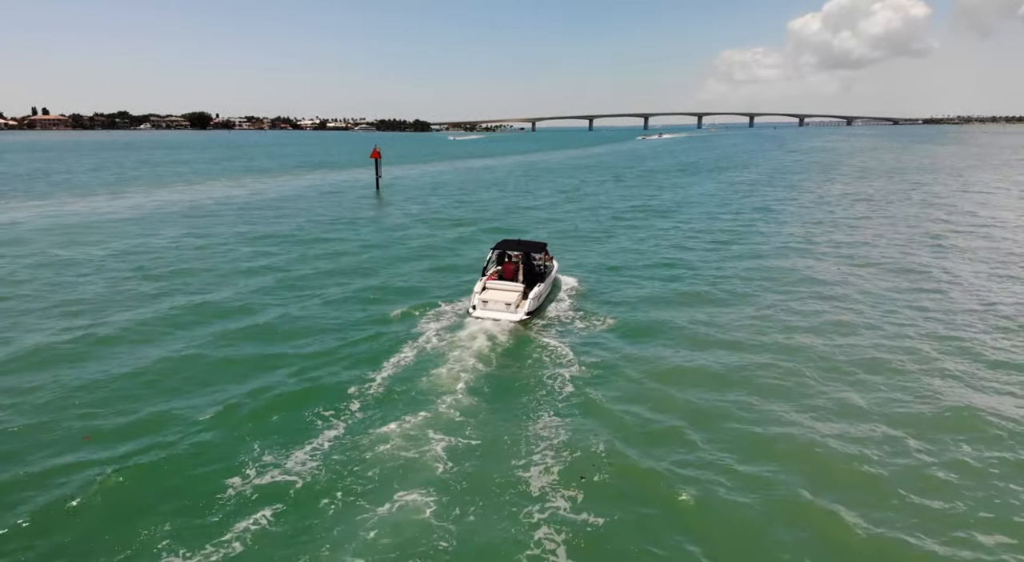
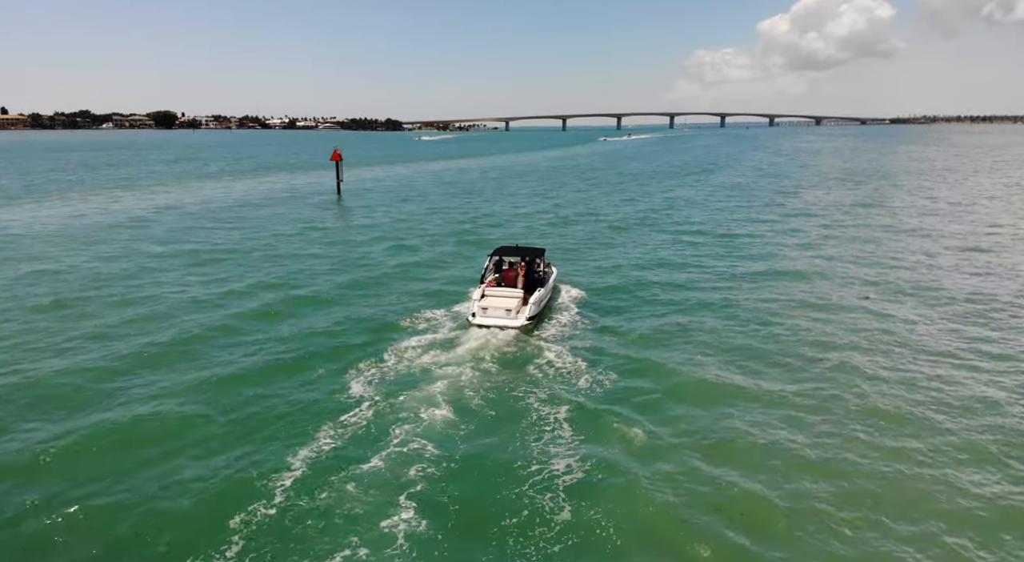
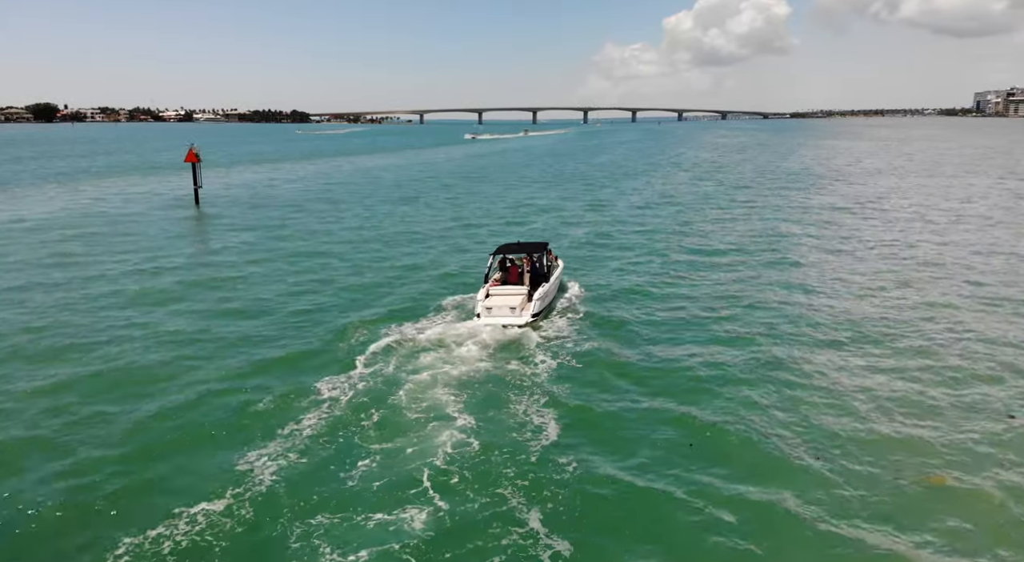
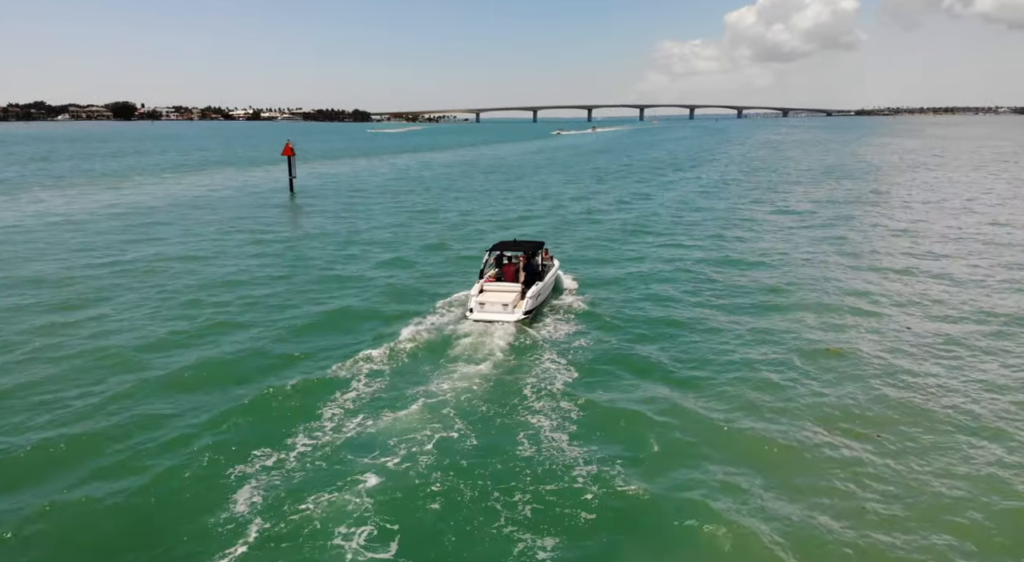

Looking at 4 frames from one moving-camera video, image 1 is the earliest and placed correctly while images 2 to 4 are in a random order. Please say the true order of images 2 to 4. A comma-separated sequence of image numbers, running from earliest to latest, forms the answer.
2, 4, 3
